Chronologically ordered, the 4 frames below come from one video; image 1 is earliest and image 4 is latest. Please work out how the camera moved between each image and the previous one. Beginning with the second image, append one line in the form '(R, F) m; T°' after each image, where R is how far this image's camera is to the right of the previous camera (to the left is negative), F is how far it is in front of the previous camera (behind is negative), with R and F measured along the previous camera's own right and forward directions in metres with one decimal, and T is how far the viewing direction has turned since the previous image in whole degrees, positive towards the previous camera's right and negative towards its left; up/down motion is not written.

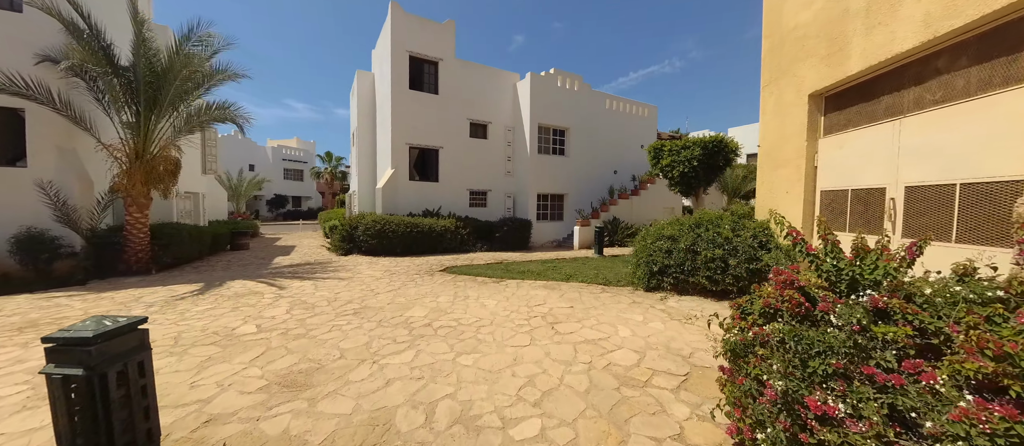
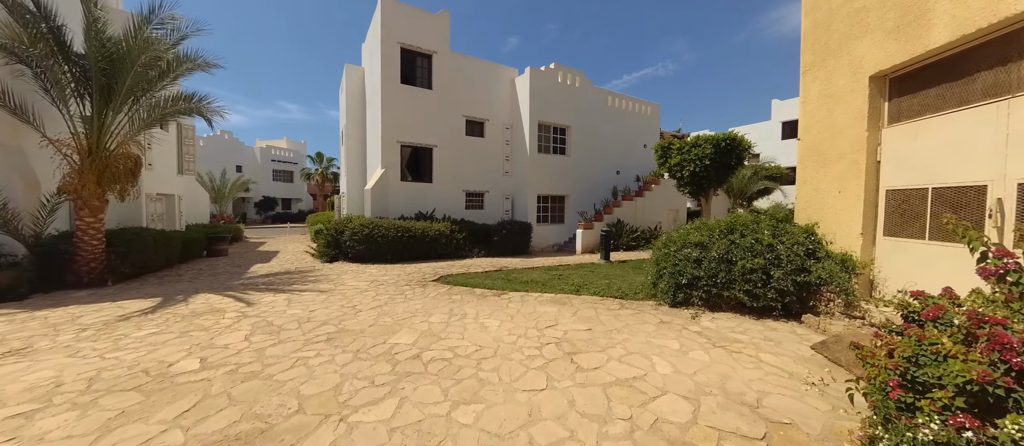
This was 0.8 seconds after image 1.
(-0.1, +0.8) m; +1°
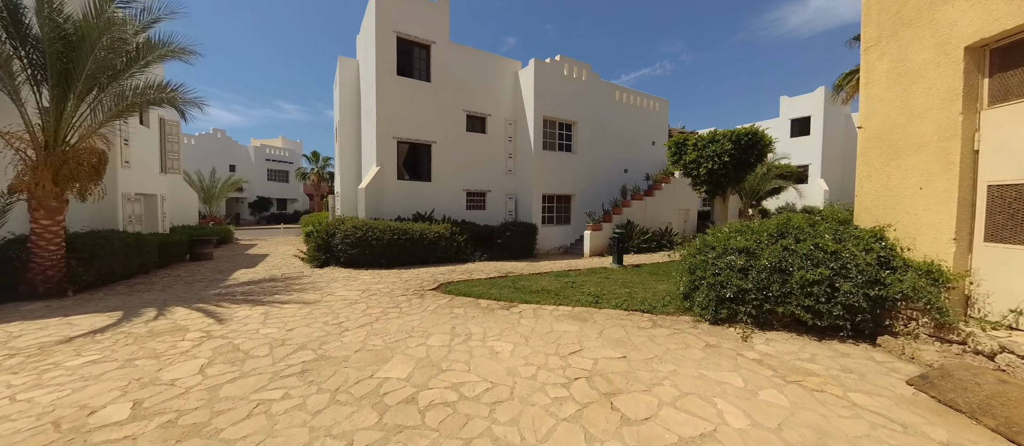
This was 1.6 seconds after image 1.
(-0.2, +0.8) m; 0°
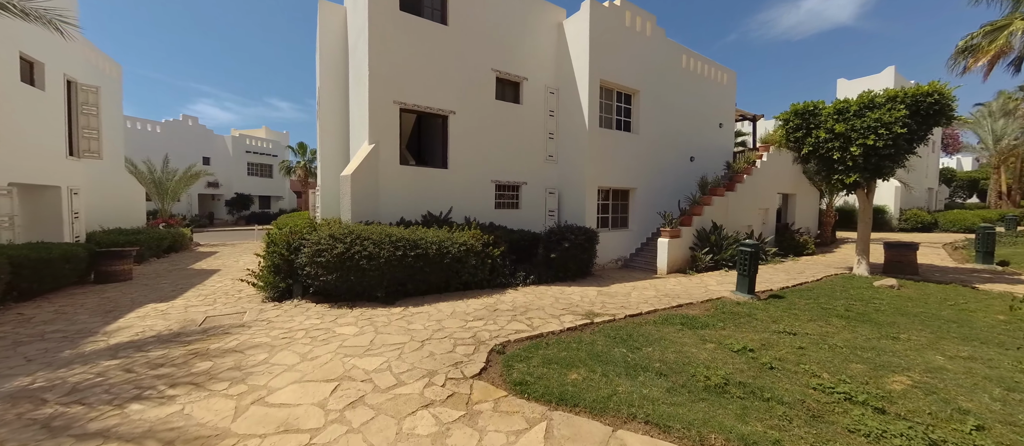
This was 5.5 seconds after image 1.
(-1.3, +3.5) m; +1°
